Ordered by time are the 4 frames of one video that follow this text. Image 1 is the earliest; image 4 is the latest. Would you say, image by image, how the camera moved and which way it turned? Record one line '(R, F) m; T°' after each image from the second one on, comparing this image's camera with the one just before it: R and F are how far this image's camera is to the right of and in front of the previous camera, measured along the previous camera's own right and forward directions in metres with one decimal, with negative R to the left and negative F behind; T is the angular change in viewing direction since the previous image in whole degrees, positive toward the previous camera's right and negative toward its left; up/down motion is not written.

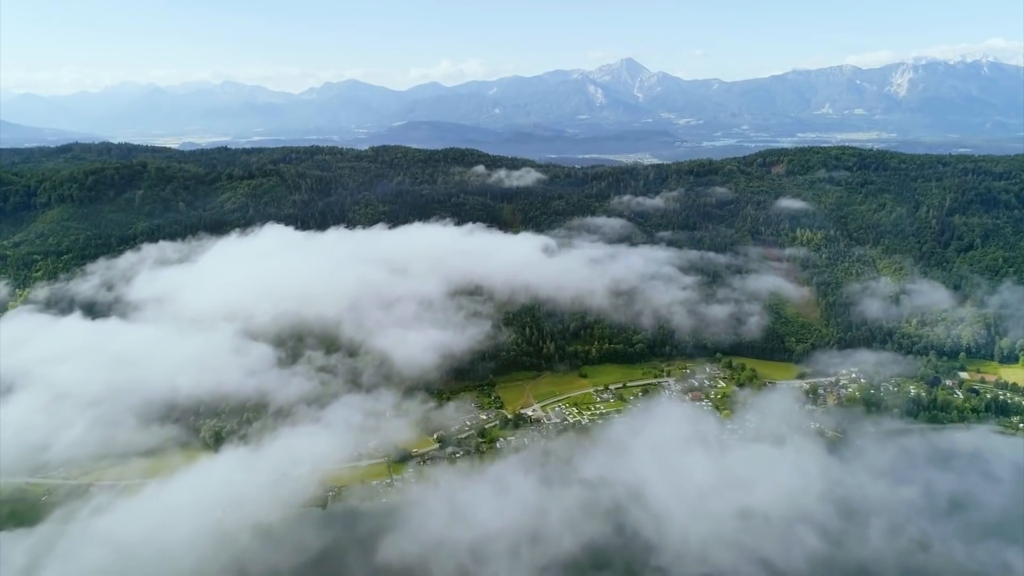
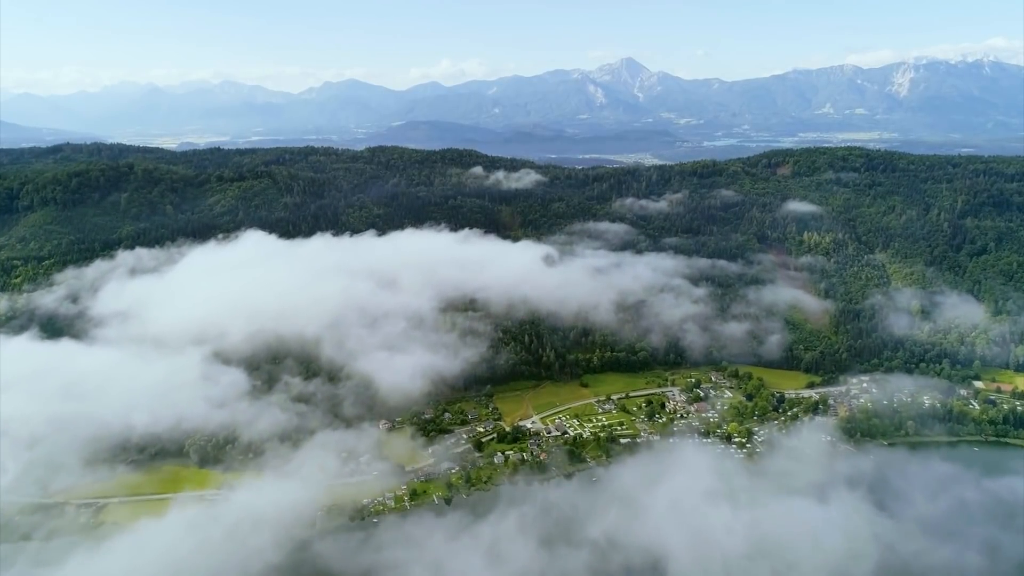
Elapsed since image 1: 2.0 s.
(+0.2, +6.0) m; 0°
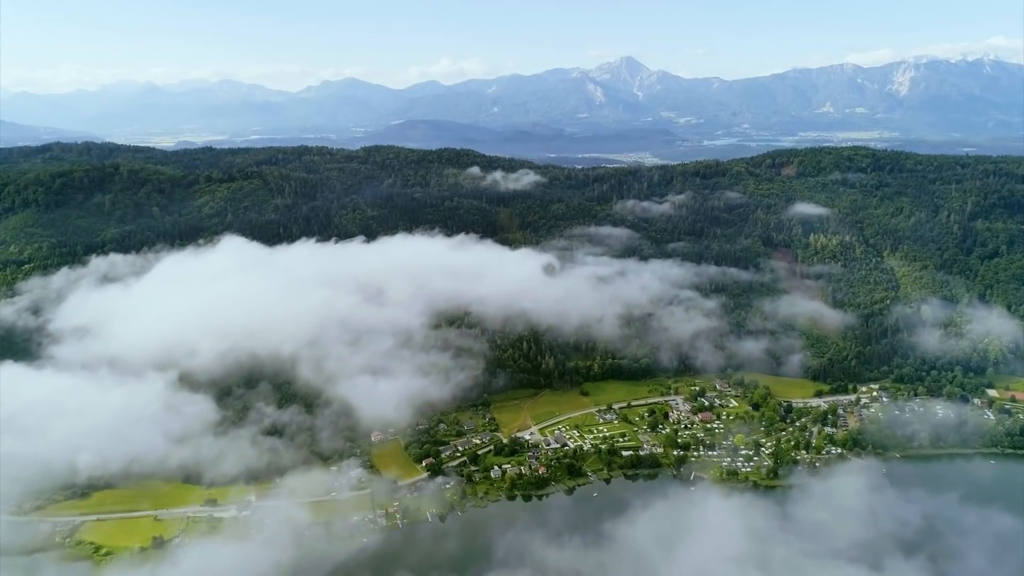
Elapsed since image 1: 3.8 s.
(+0.2, +5.6) m; 0°
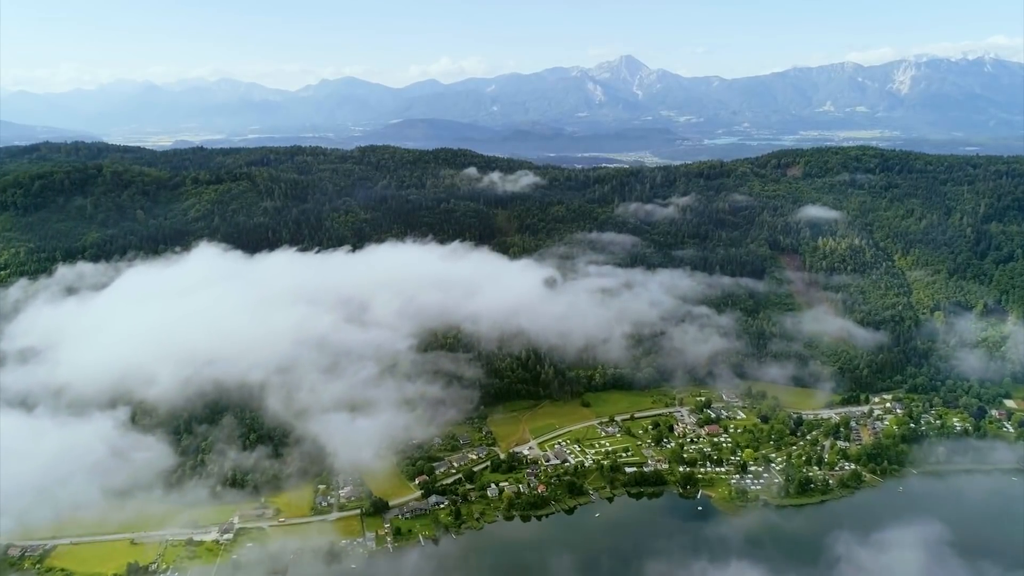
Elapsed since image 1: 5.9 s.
(+0.2, +6.4) m; 0°
